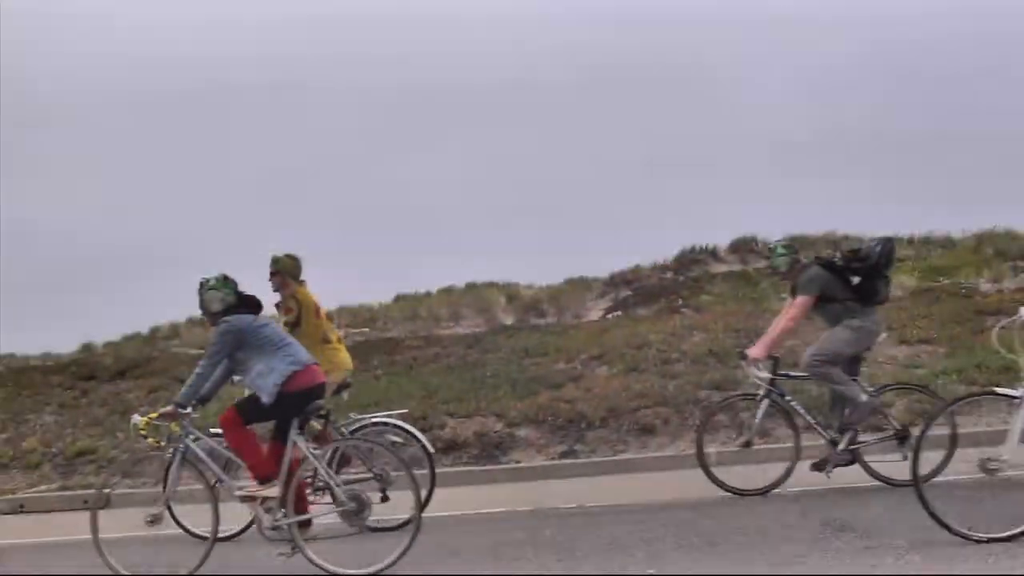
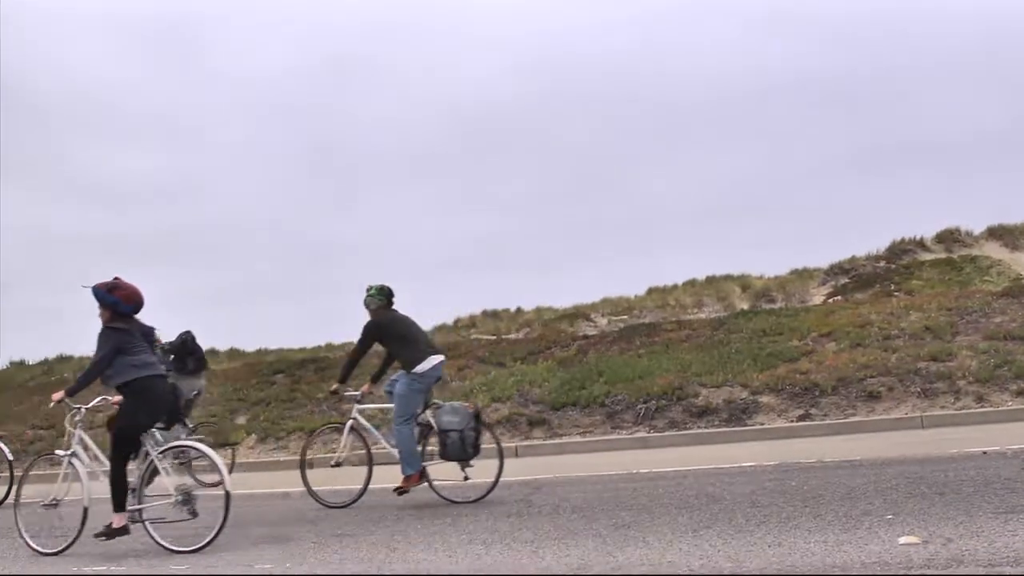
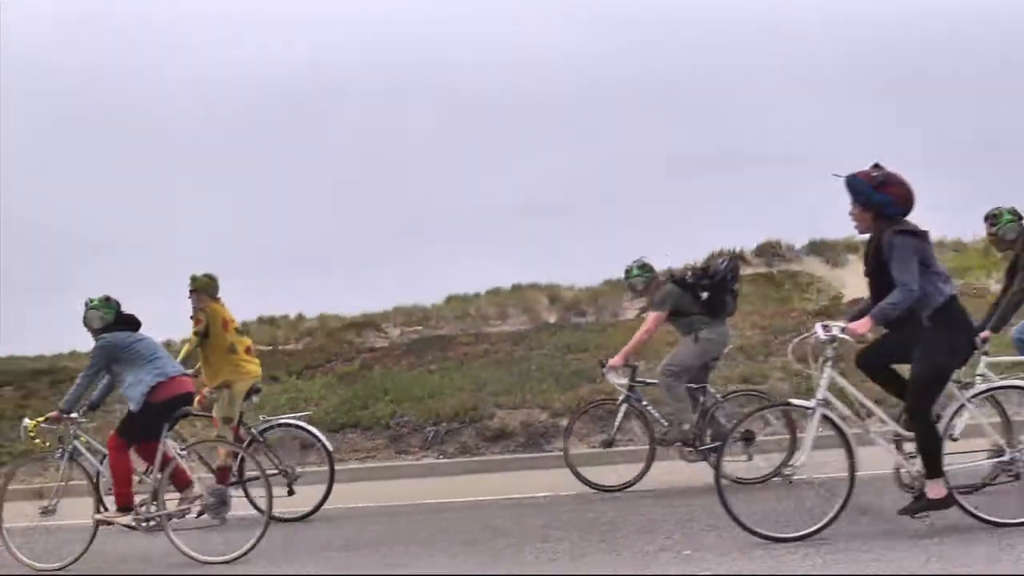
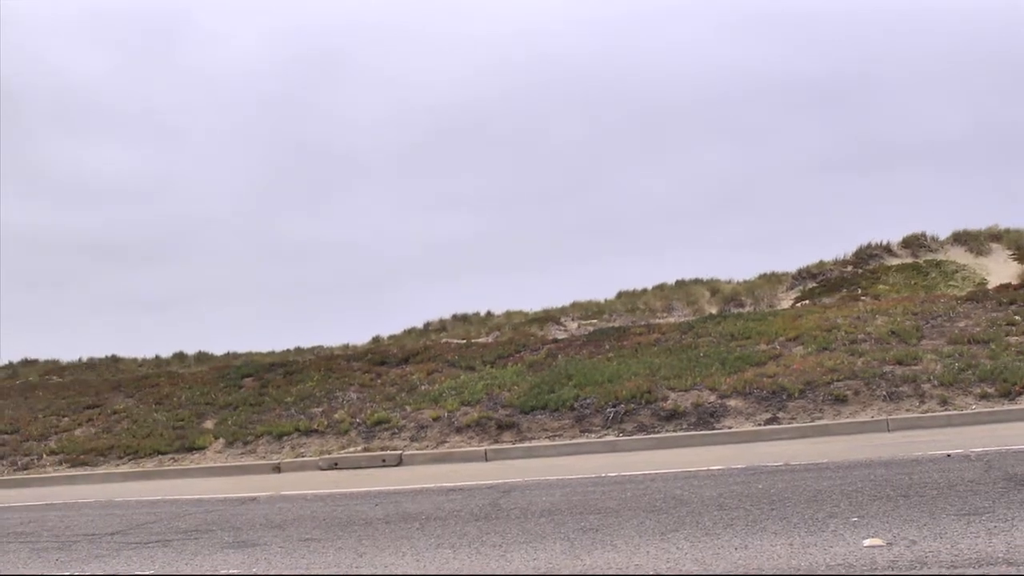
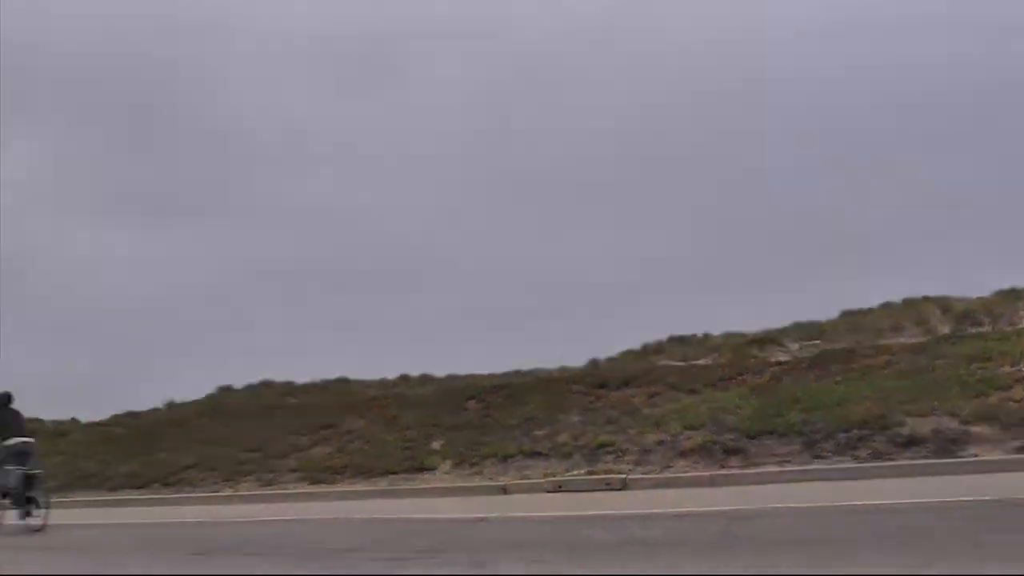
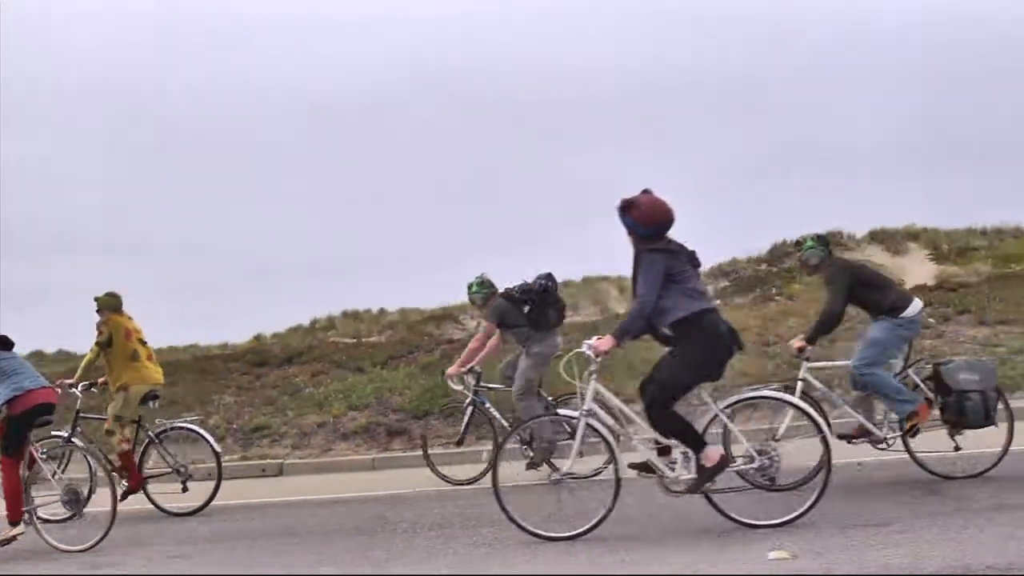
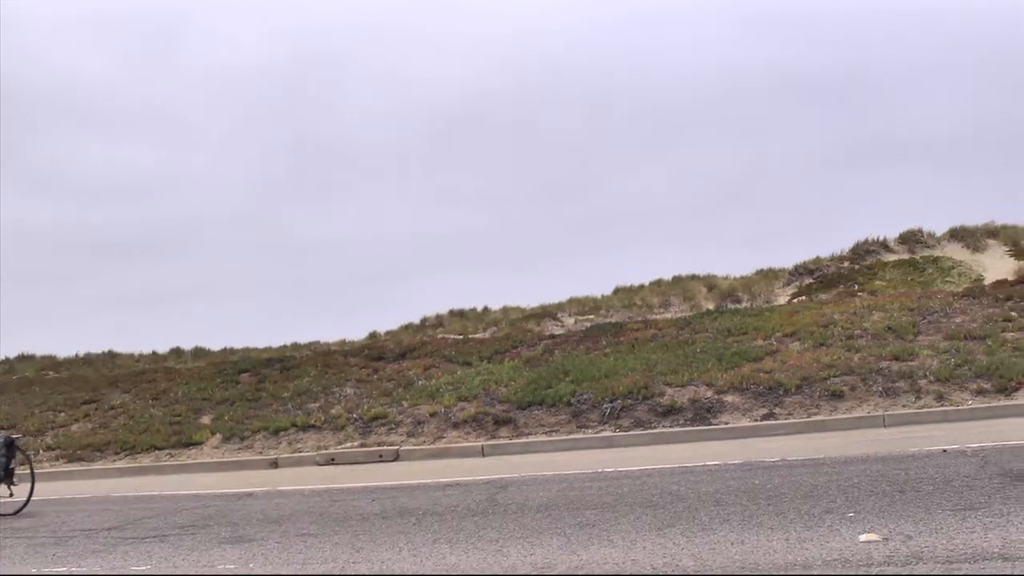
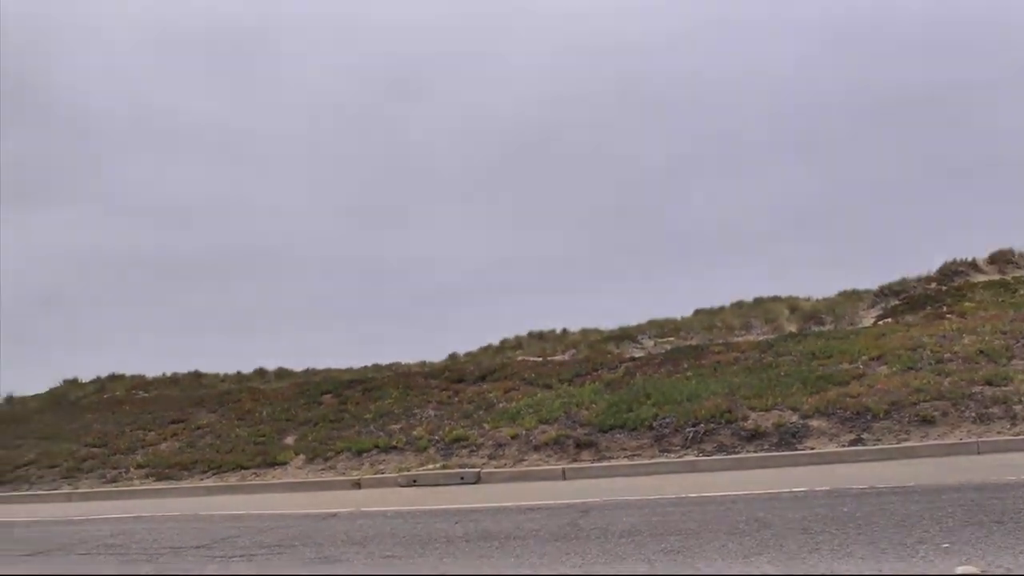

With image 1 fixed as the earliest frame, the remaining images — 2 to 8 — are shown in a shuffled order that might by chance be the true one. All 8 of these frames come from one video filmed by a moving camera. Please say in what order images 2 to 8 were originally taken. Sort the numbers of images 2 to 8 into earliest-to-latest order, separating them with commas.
3, 6, 2, 7, 4, 8, 5
